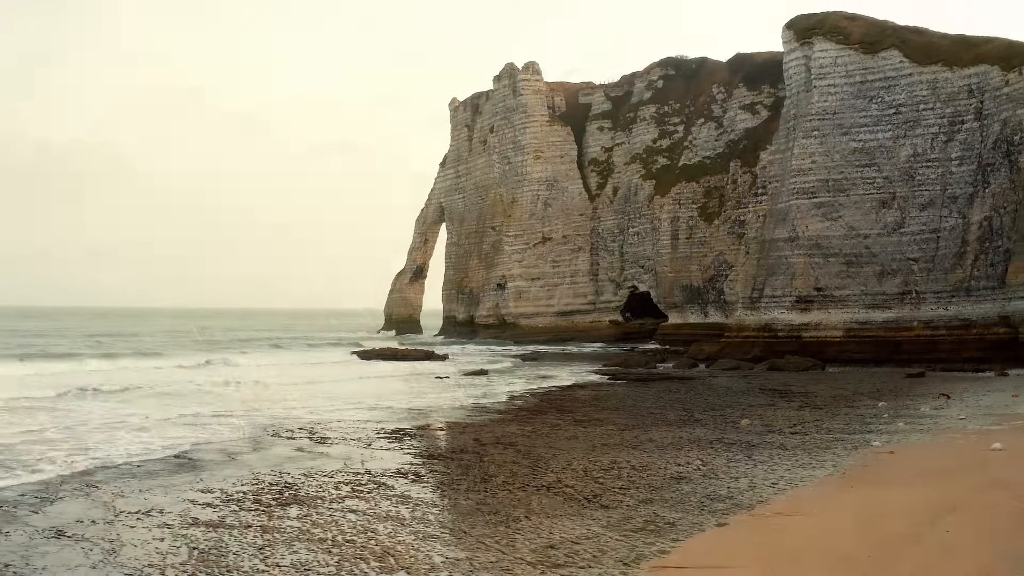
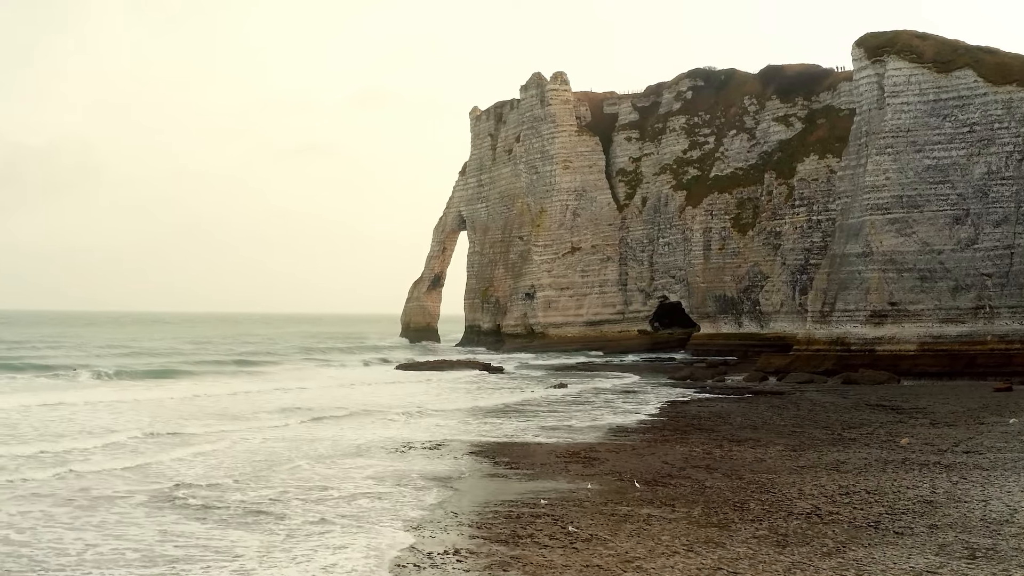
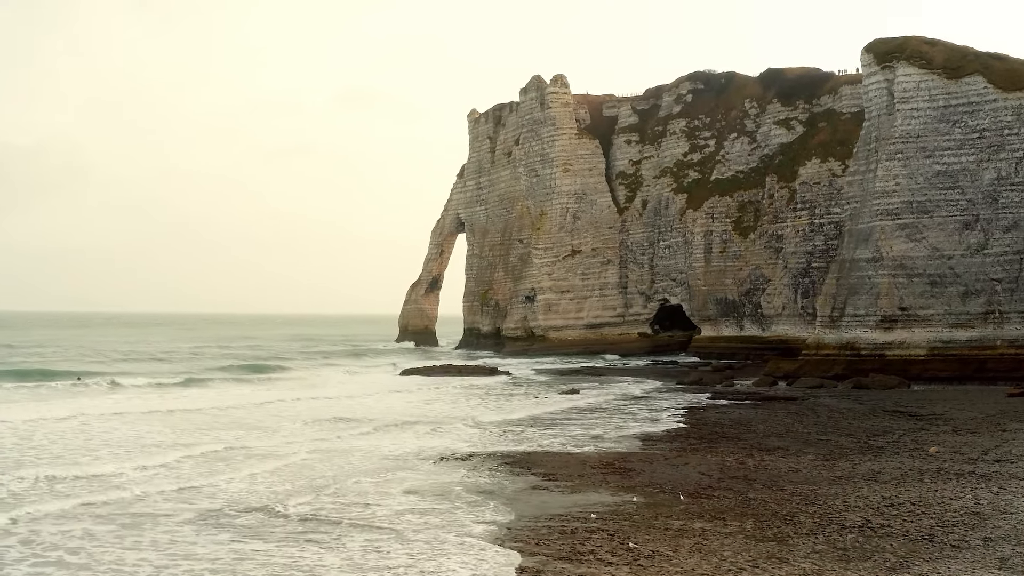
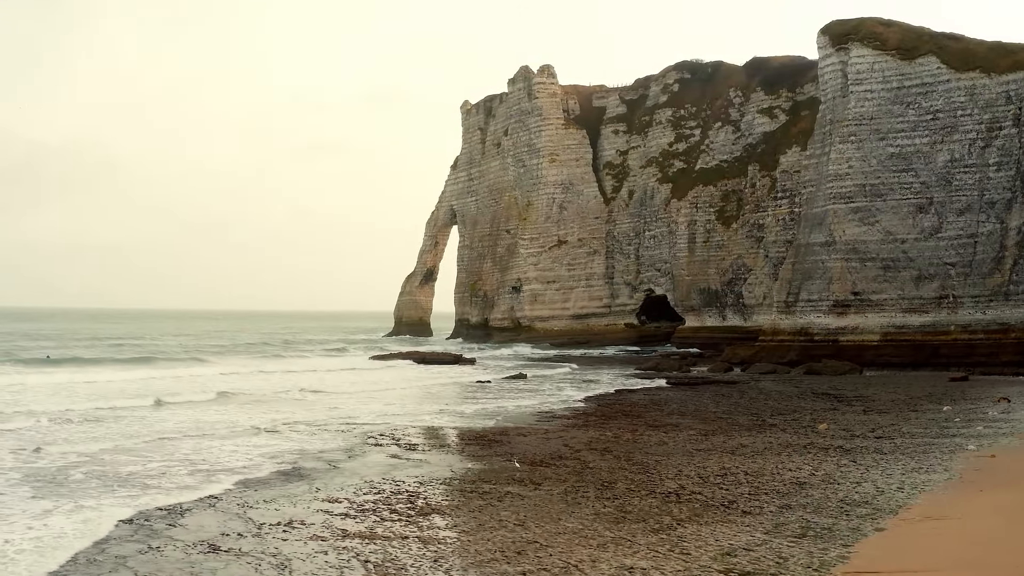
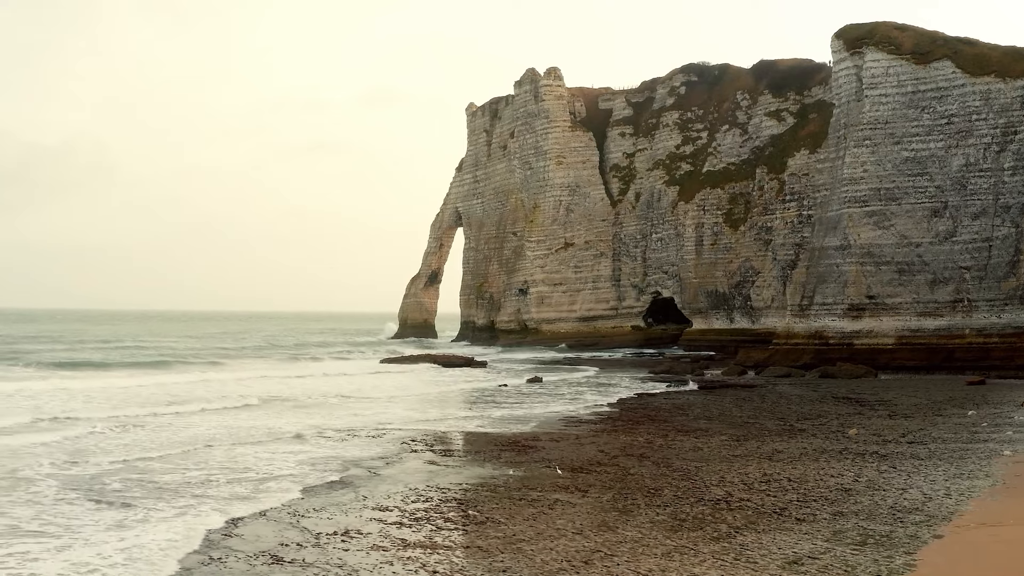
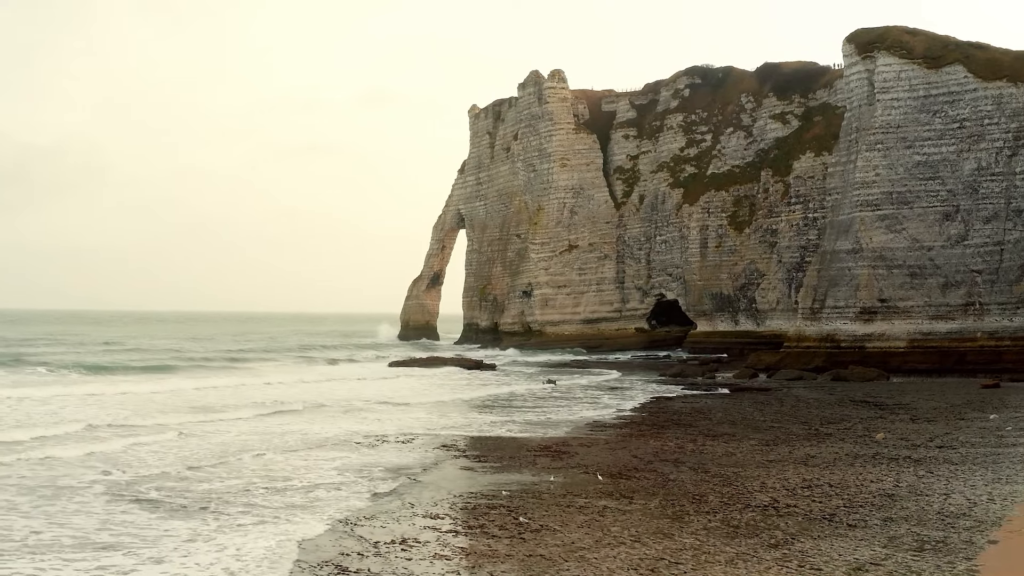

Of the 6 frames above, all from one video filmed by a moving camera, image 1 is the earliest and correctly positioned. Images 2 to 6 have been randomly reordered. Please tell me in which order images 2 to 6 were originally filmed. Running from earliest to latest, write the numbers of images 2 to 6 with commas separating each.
4, 5, 6, 2, 3
